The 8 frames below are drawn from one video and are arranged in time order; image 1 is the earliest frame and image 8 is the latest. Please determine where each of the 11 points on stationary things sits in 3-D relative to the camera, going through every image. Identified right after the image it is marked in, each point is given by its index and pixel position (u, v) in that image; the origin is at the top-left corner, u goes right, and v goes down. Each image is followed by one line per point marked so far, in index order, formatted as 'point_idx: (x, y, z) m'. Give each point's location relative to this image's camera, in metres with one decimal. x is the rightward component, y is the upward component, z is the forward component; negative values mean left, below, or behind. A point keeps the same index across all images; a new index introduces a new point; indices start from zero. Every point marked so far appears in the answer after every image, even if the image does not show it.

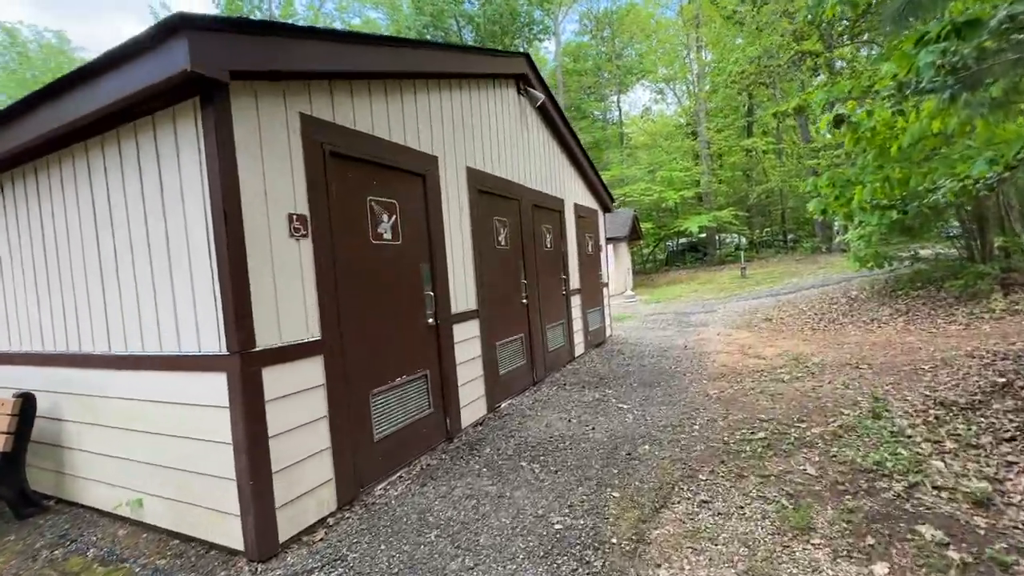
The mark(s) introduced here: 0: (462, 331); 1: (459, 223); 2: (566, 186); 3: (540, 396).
0: (-0.5, -0.4, +4.4) m
1: (-0.5, +0.6, +4.4) m
2: (+0.8, +1.6, +7.4) m
3: (+0.3, -1.2, +5.4) m
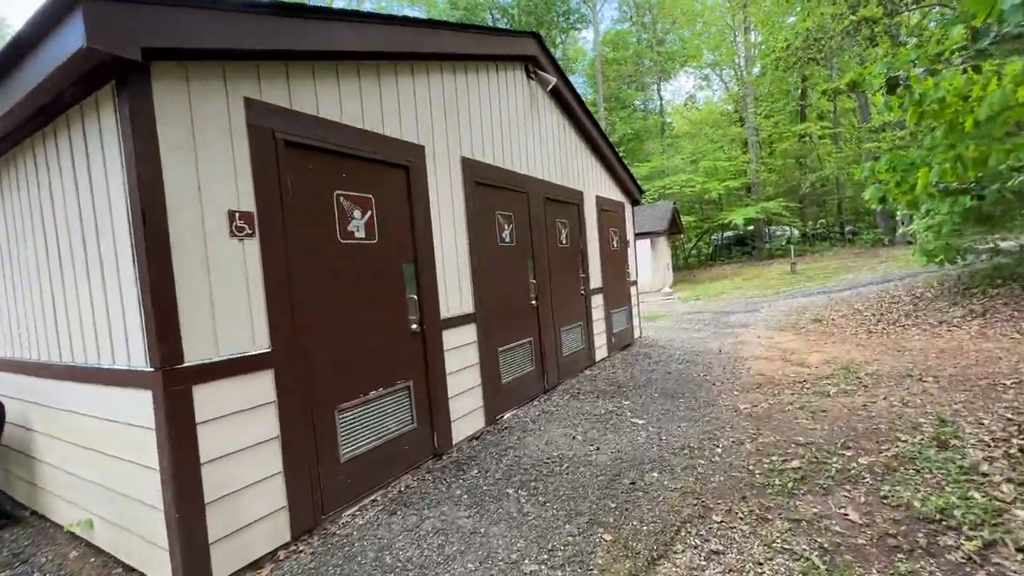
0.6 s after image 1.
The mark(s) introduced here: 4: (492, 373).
0: (-0.5, -0.4, +4.0) m
1: (-0.5, +0.6, +4.1) m
2: (+1.1, +1.6, +6.9) m
3: (+0.4, -1.2, +4.9) m
4: (-0.2, -0.8, +4.5) m
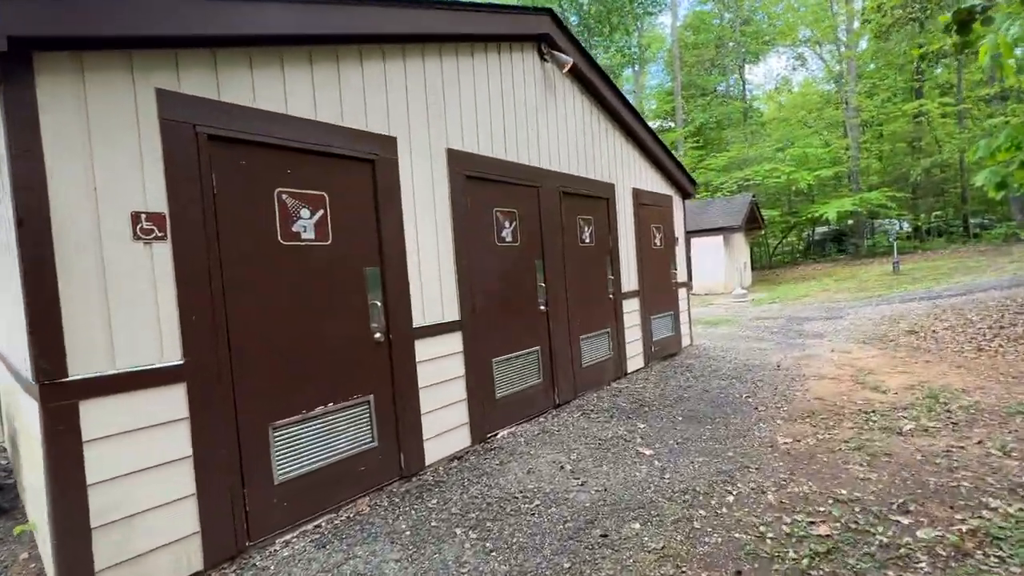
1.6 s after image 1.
0: (-0.6, -0.5, +3.6) m
1: (-0.6, +0.6, +3.7) m
2: (+1.4, +1.6, +6.2) m
3: (+0.4, -1.3, +4.4) m
4: (-0.3, -0.9, +4.1) m
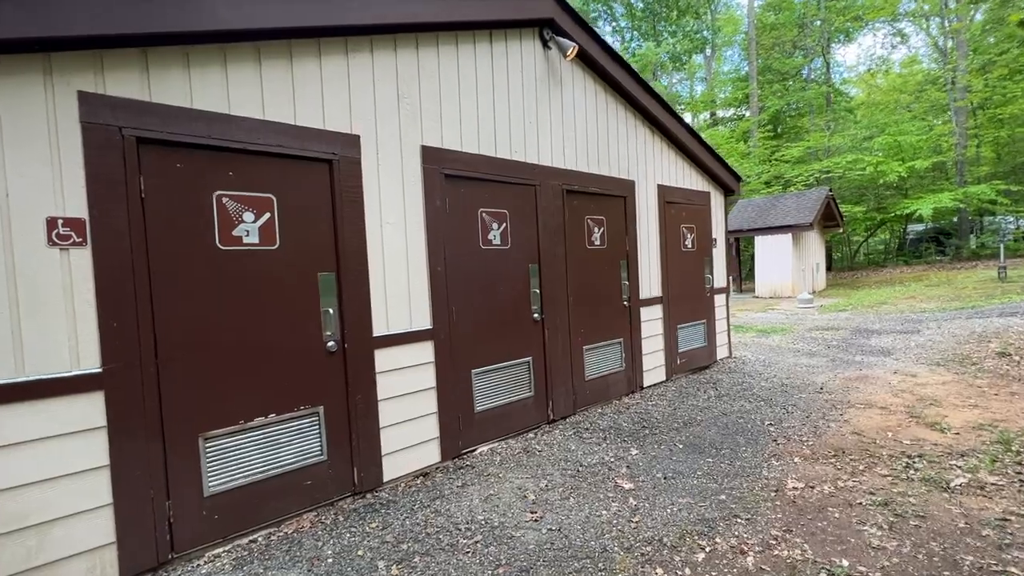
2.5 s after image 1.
0: (-0.9, -0.5, +3.5) m
1: (-0.8, +0.5, +3.5) m
2: (+1.6, +1.5, +5.7) m
3: (+0.2, -1.4, +4.1) m
4: (-0.4, -0.9, +3.8) m
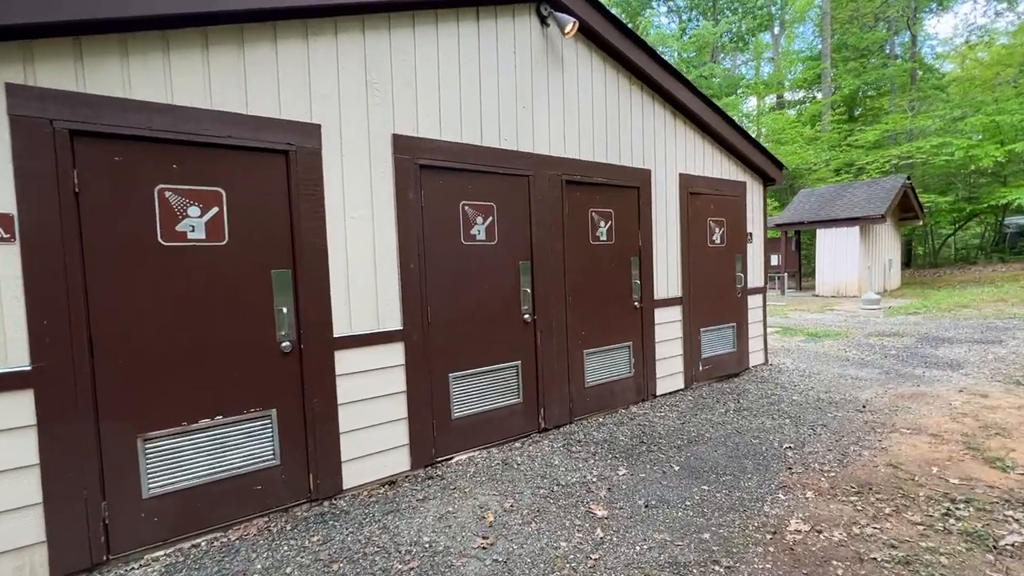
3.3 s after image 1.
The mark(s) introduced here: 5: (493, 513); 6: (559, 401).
0: (-1.1, -0.5, +3.3) m
1: (-1.0, +0.5, +3.3) m
2: (+1.6, +1.5, +5.2) m
3: (+0.1, -1.4, +3.8) m
4: (-0.6, -0.9, +3.6) m
5: (-0.1, -1.4, +2.9) m
6: (+0.4, -1.1, +4.4) m
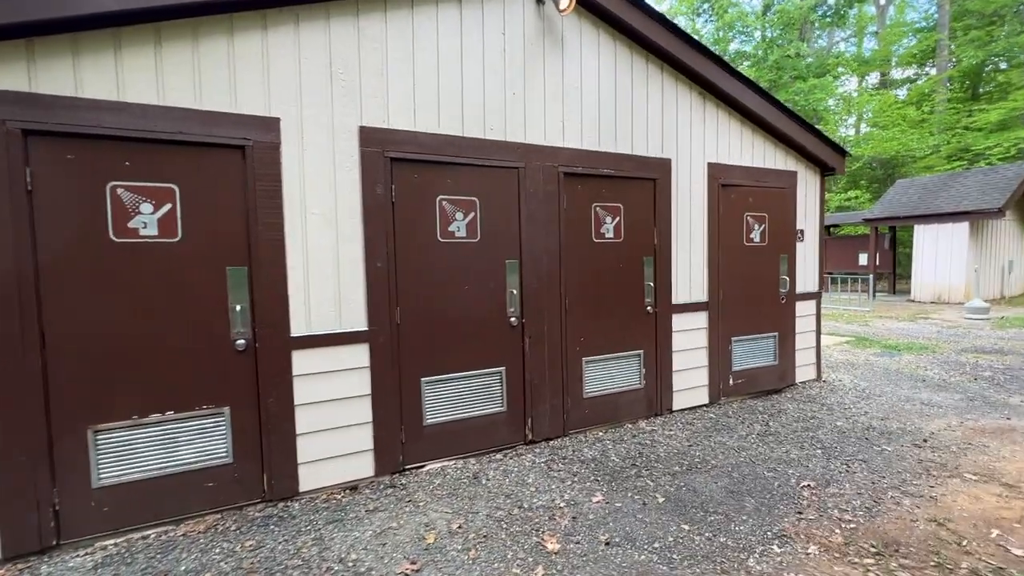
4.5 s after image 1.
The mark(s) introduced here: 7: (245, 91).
0: (-1.3, -0.5, +3.2) m
1: (-1.2, +0.5, +3.2) m
2: (+1.7, +1.5, +4.6) m
3: (-0.1, -1.4, +3.5) m
4: (-0.8, -0.9, +3.5) m
5: (-0.4, -1.4, +2.7) m
6: (+0.3, -1.1, +4.0) m
7: (-1.7, +1.2, +2.9) m
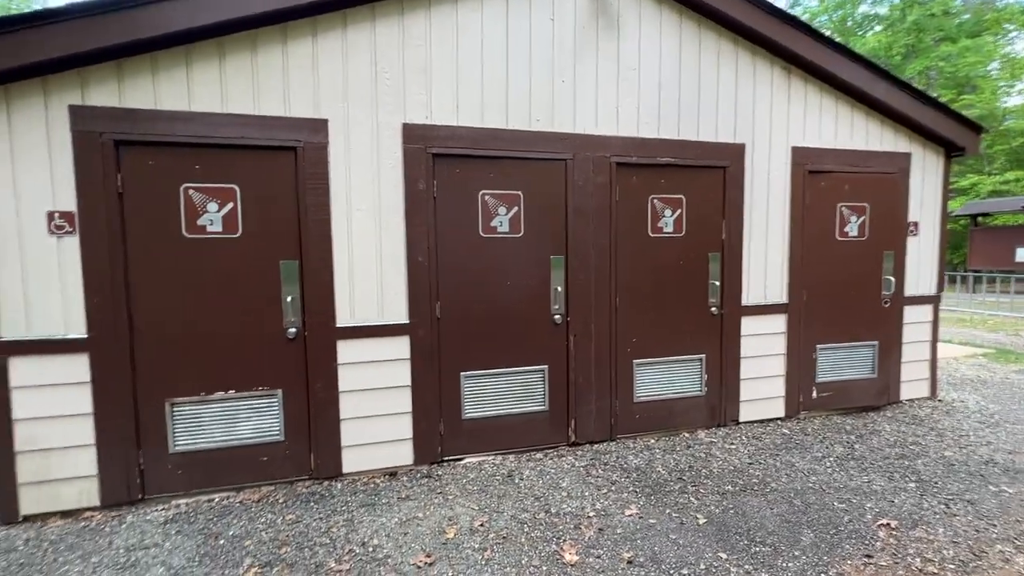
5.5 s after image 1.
0: (-1.1, -0.5, +3.3) m
1: (-1.0, +0.6, +3.3) m
2: (+2.2, +1.5, +4.1) m
3: (+0.2, -1.3, +3.5) m
4: (-0.5, -0.9, +3.5) m
5: (-0.3, -1.4, +2.7) m
6: (+0.7, -1.0, +3.9) m
7: (-1.4, +1.3, +3.1) m
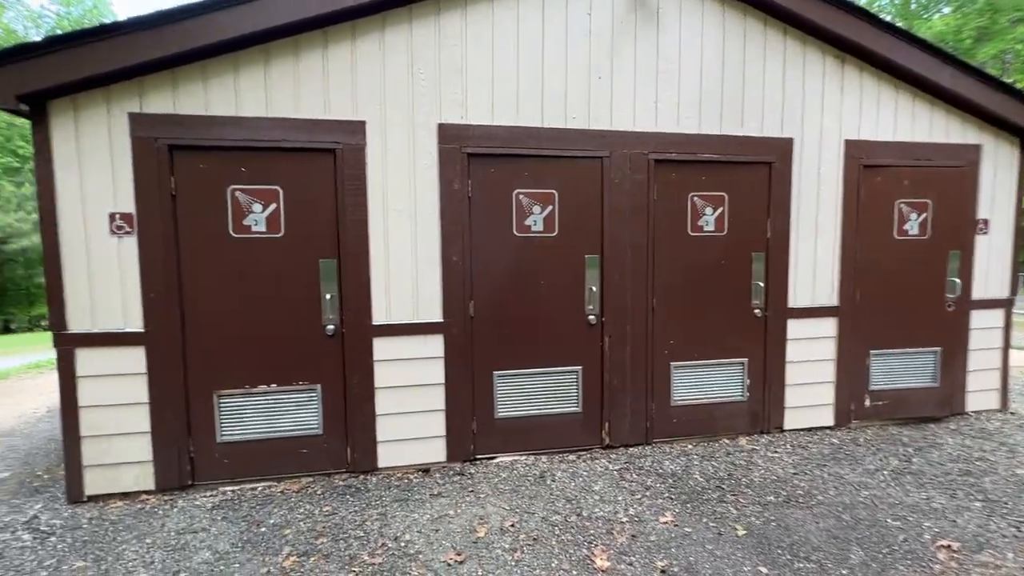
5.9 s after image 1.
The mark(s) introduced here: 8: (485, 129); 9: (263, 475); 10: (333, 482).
0: (-0.8, -0.4, +3.4) m
1: (-0.7, +0.6, +3.3) m
2: (+2.5, +1.5, +3.9) m
3: (+0.4, -1.3, +3.5) m
4: (-0.3, -0.9, +3.5) m
5: (-0.1, -1.4, +2.7) m
6: (+1.0, -1.0, +3.8) m
7: (-1.2, +1.3, +3.2) m
8: (-0.2, +1.2, +3.4) m
9: (-1.7, -1.3, +3.3) m
10: (-1.2, -1.4, +3.3) m
